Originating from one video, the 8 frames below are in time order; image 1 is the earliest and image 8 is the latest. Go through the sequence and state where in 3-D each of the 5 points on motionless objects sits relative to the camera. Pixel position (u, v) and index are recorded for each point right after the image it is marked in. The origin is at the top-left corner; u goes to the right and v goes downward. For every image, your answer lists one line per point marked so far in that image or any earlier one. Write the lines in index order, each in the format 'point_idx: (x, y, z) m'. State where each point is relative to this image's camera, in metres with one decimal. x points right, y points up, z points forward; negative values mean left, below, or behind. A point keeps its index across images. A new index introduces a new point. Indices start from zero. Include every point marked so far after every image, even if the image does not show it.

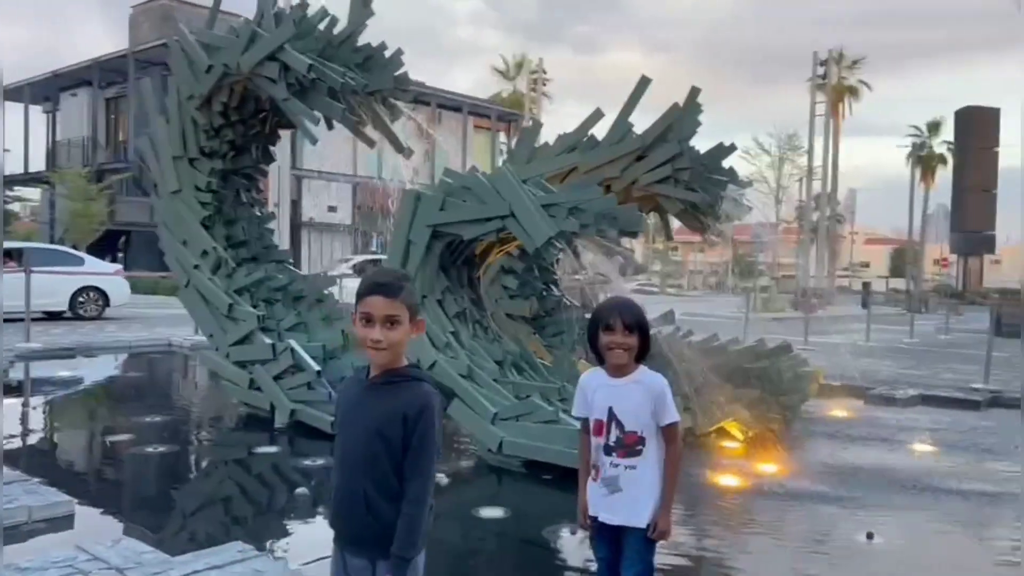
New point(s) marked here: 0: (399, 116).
0: (-1.1, +1.7, +9.2) m
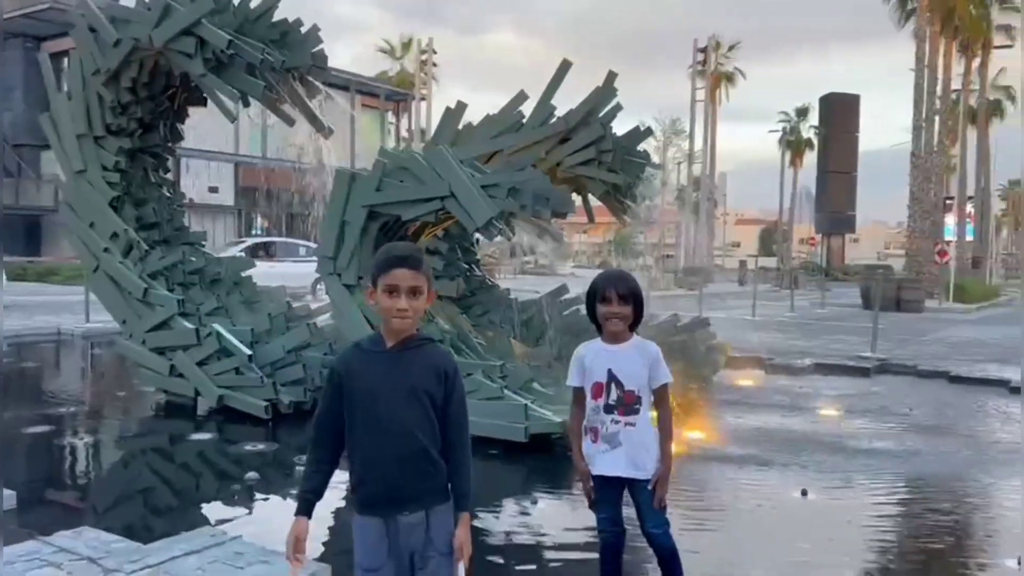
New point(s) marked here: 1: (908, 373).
0: (-1.9, +1.9, +9.1) m
1: (+4.5, -1.0, +10.8) m
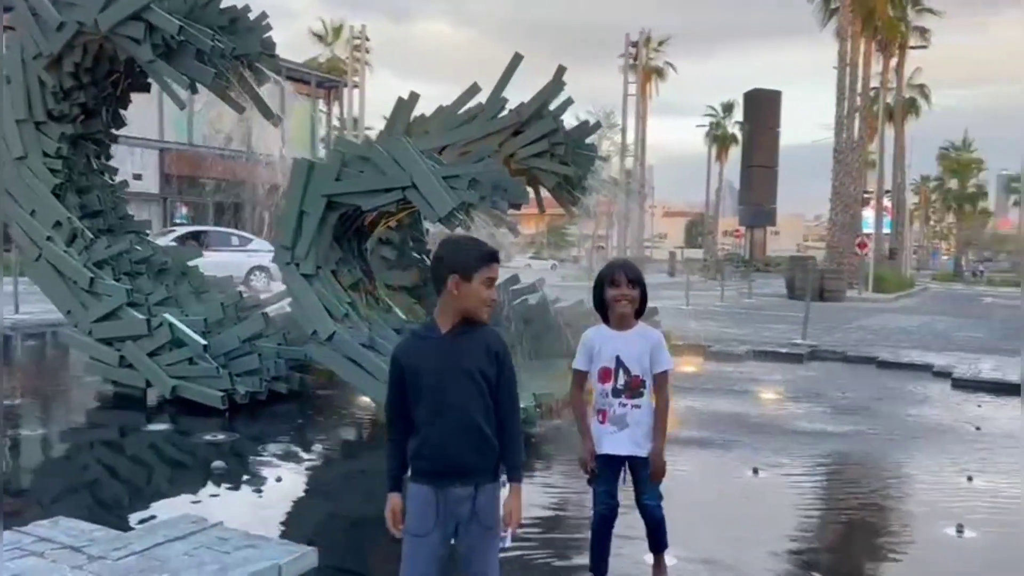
0: (-2.4, +2.0, +9.0) m
1: (+3.9, -0.8, +11.2) m
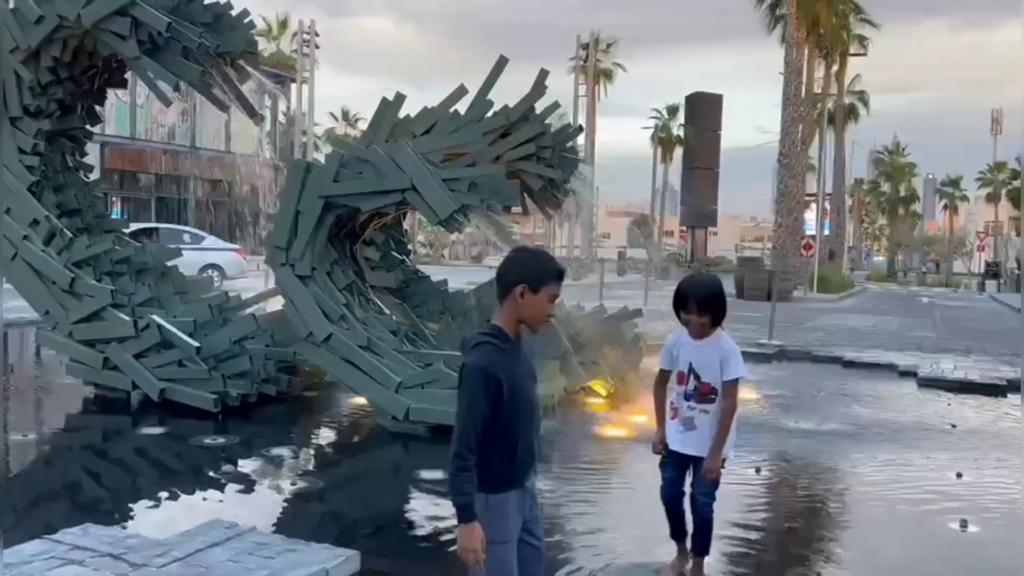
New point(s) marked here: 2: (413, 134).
0: (-2.5, +2.0, +8.9) m
1: (+3.6, -0.9, +11.6) m
2: (-0.9, +1.2, +7.7) m
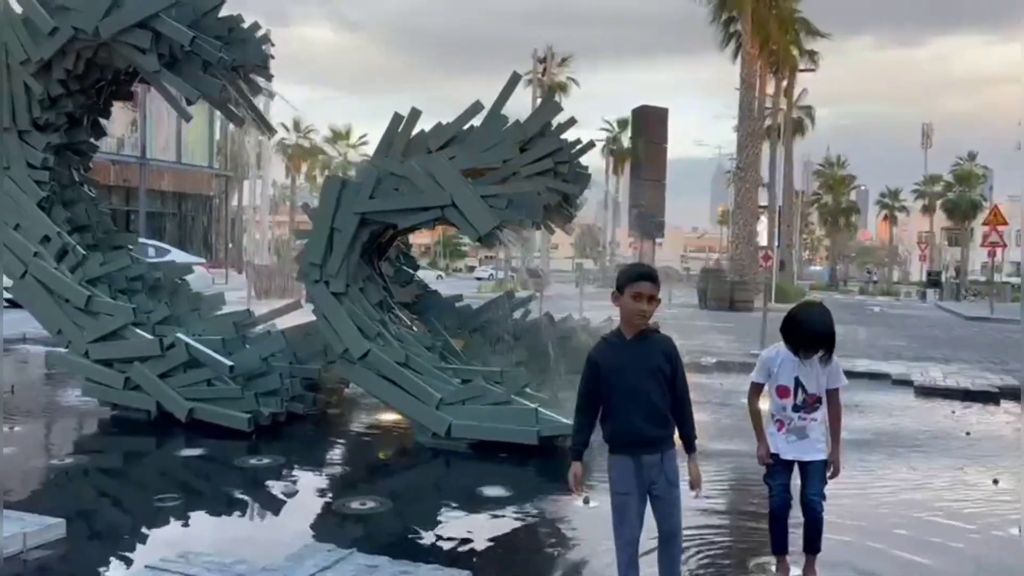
0: (-2.4, +1.8, +8.8) m
1: (+3.5, -1.0, +11.9) m
2: (-0.7, +1.1, +7.7) m
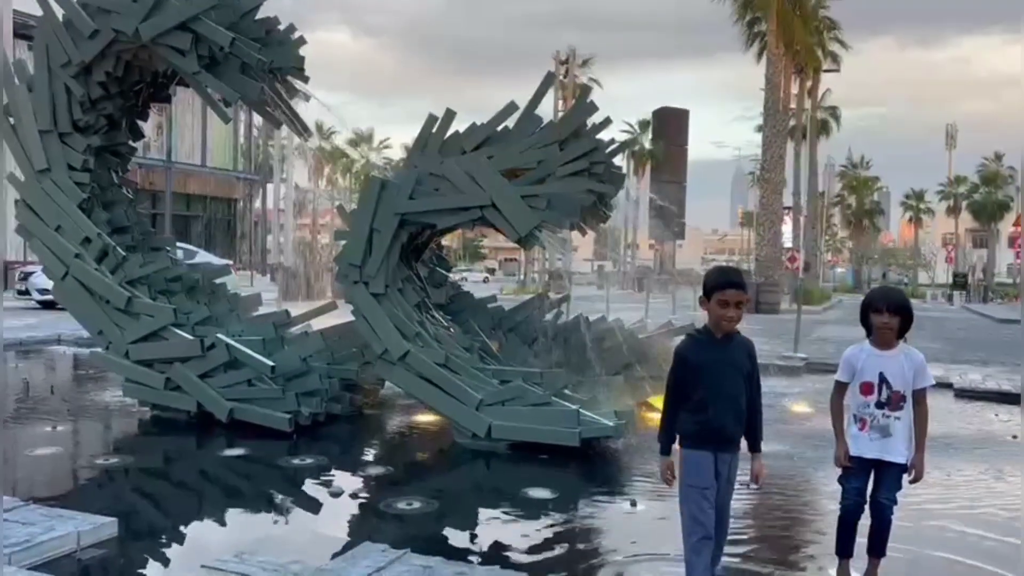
0: (-2.0, +1.8, +8.8) m
1: (+3.9, -1.0, +11.8) m
2: (-0.4, +1.1, +7.7) m
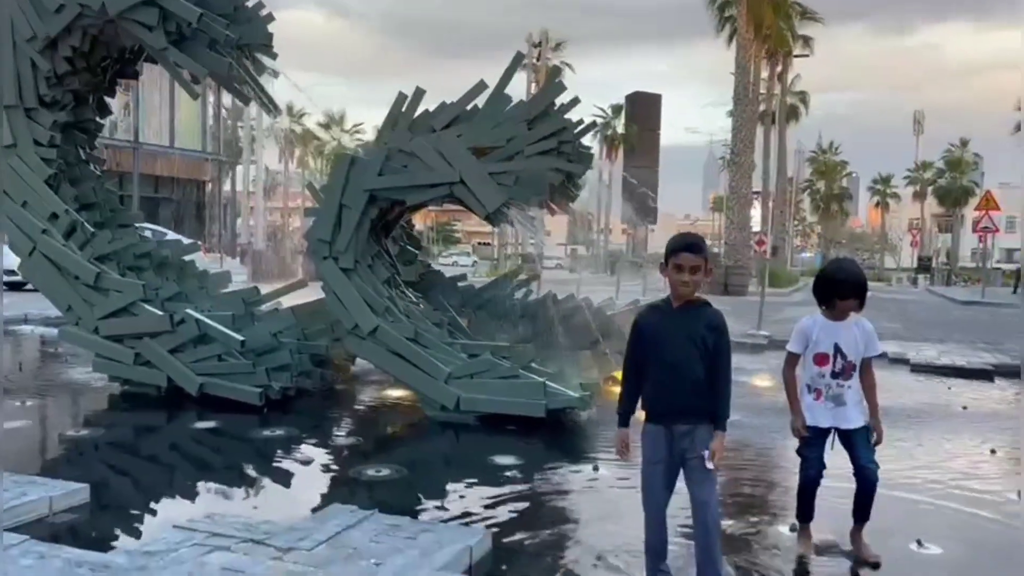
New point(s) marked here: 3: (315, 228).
0: (-2.3, +2.0, +8.8) m
1: (+3.5, -0.8, +12.0) m
2: (-0.7, +1.3, +7.7) m
3: (-1.5, +0.5, +7.3) m
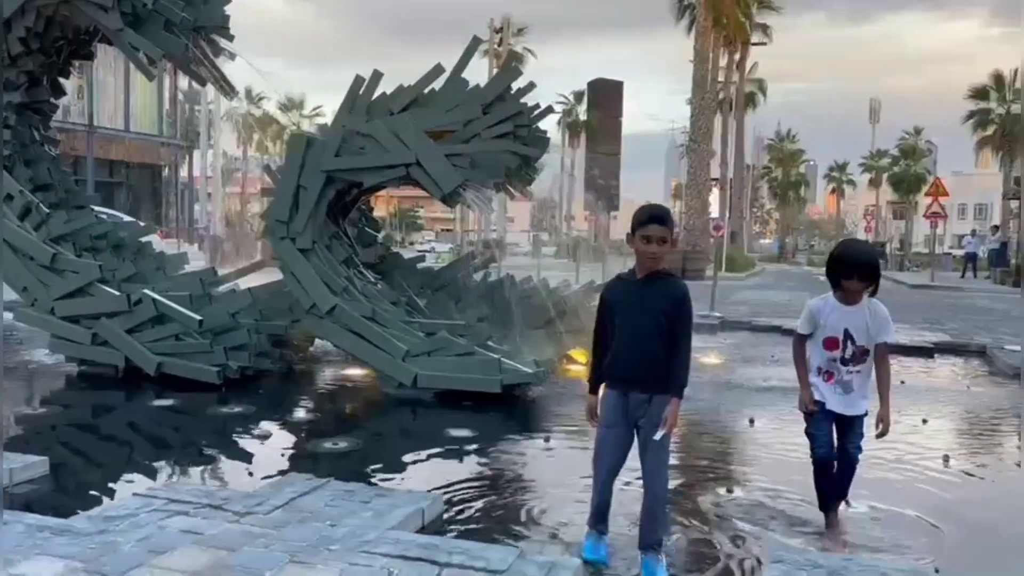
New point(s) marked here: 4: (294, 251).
0: (-2.7, +2.2, +8.9) m
1: (+3.0, -0.5, +12.3) m
2: (-1.0, +1.5, +7.8) m
3: (-1.9, +0.6, +7.4) m
4: (-1.7, +0.3, +7.6) m
